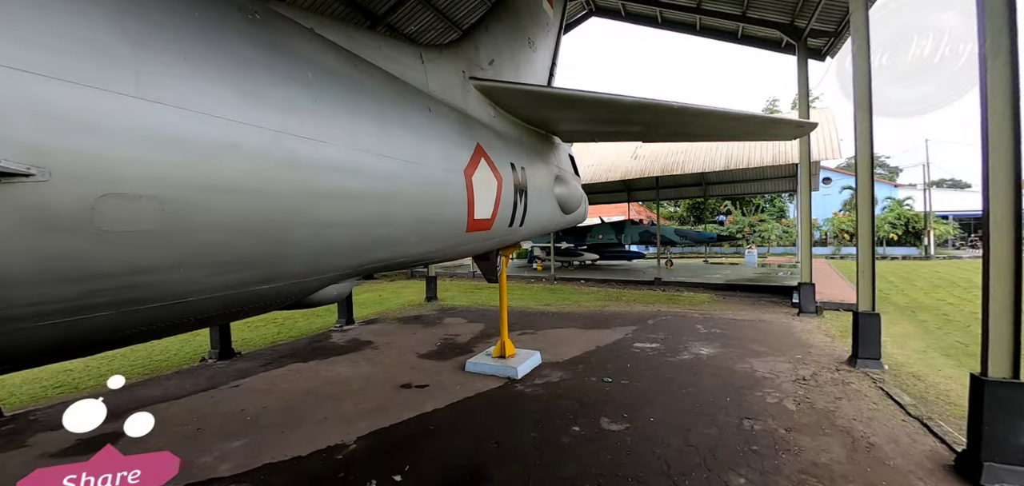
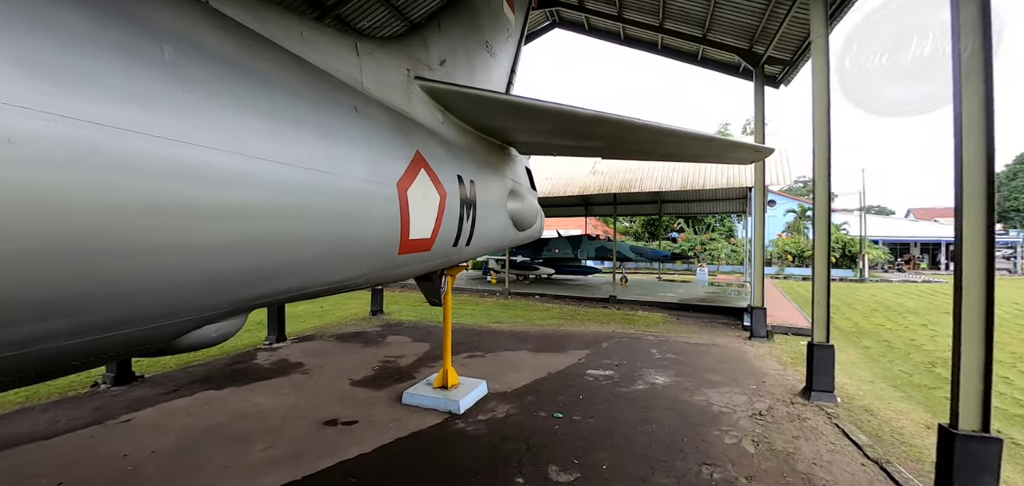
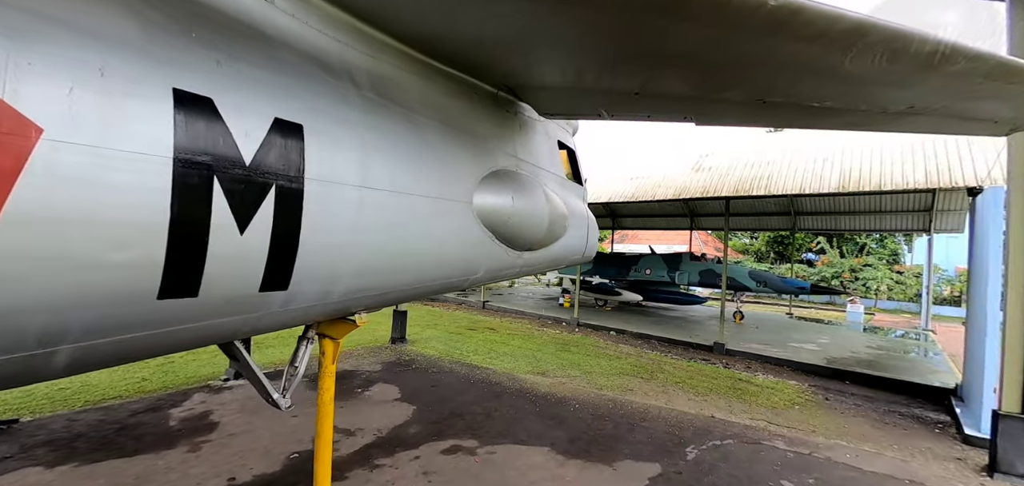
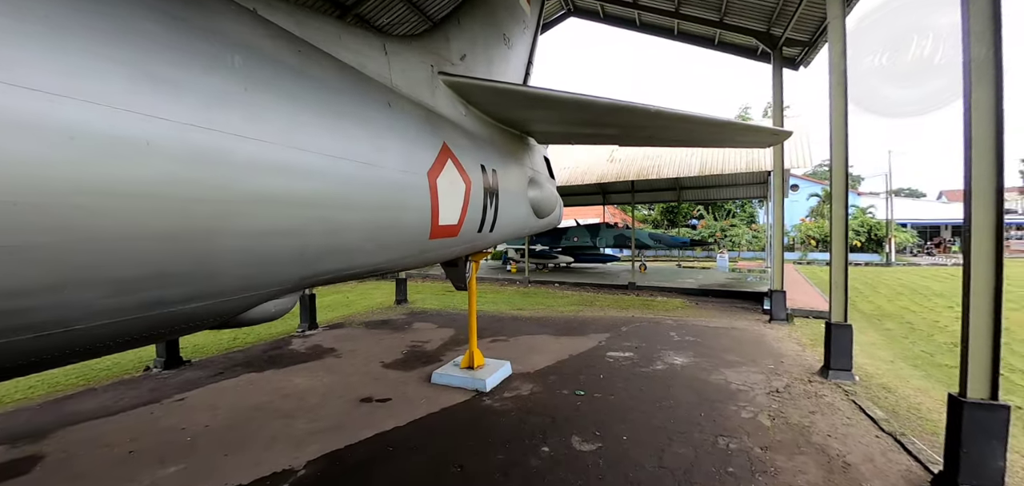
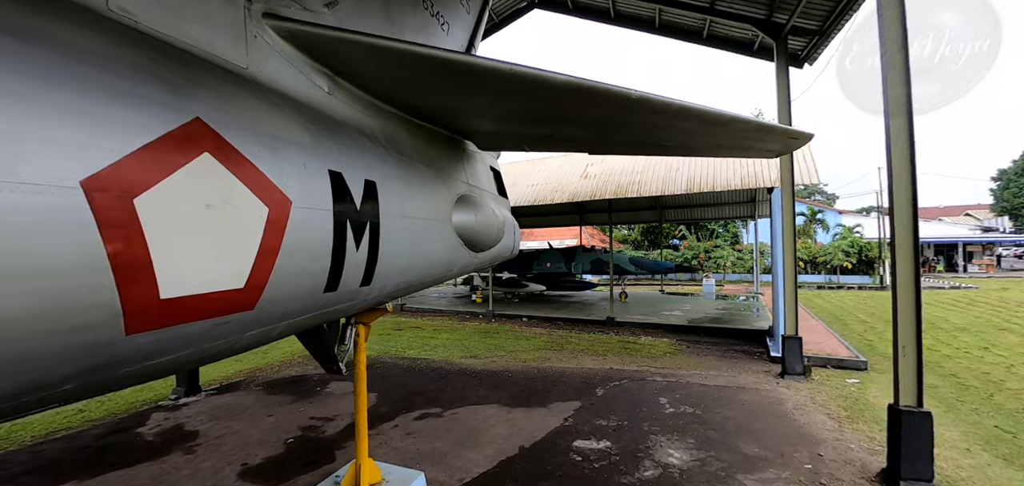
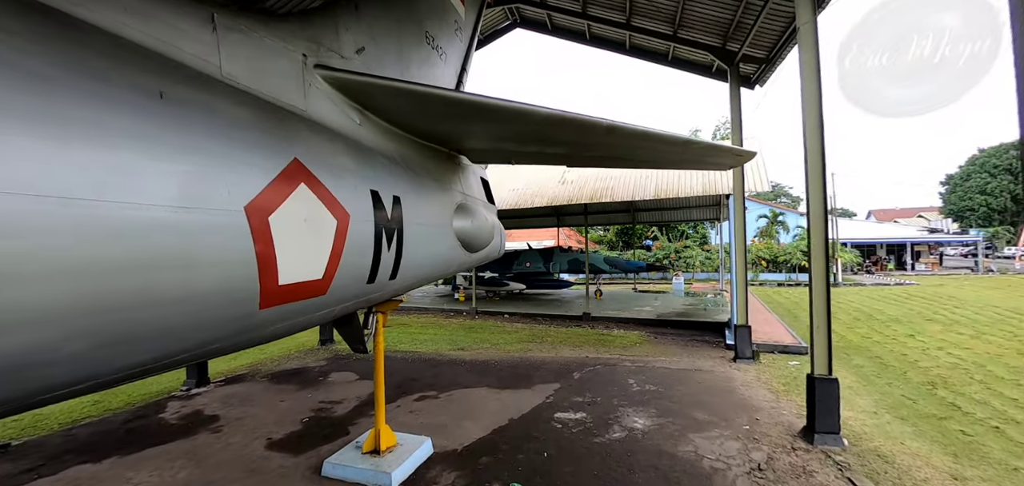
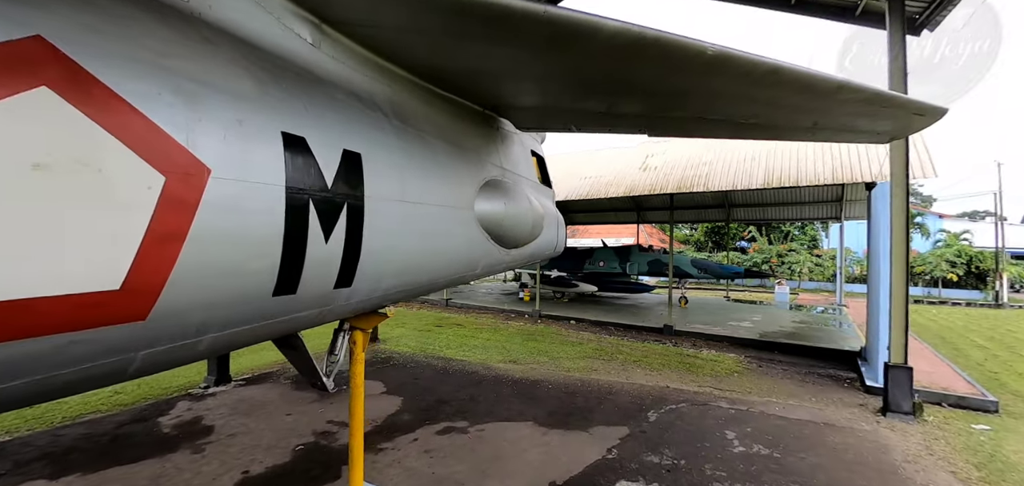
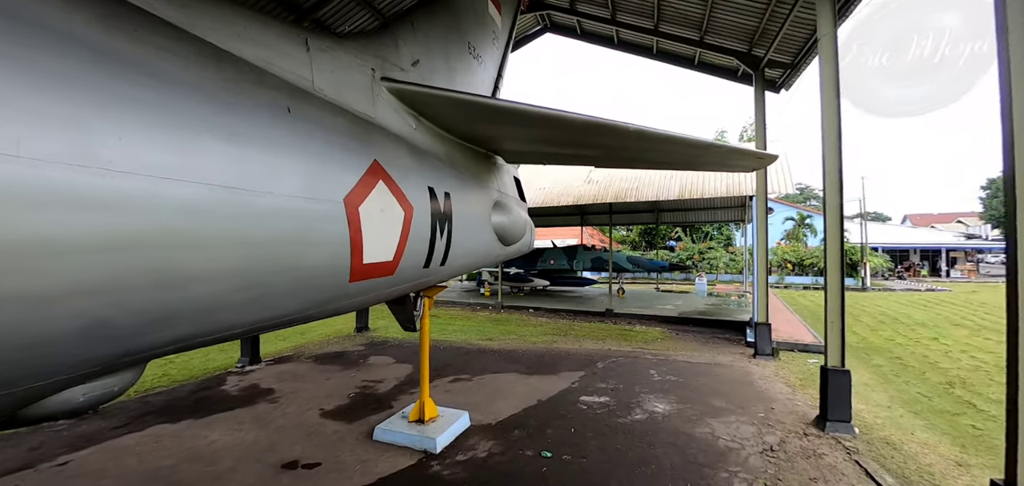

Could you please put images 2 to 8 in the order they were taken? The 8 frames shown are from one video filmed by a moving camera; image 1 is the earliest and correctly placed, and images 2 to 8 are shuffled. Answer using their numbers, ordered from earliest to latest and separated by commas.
4, 2, 8, 6, 5, 7, 3
